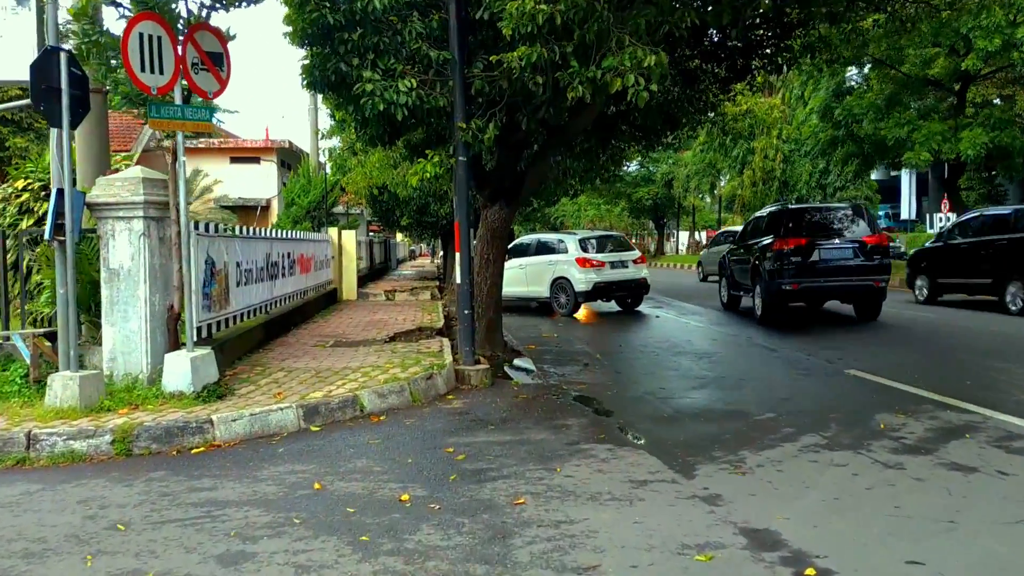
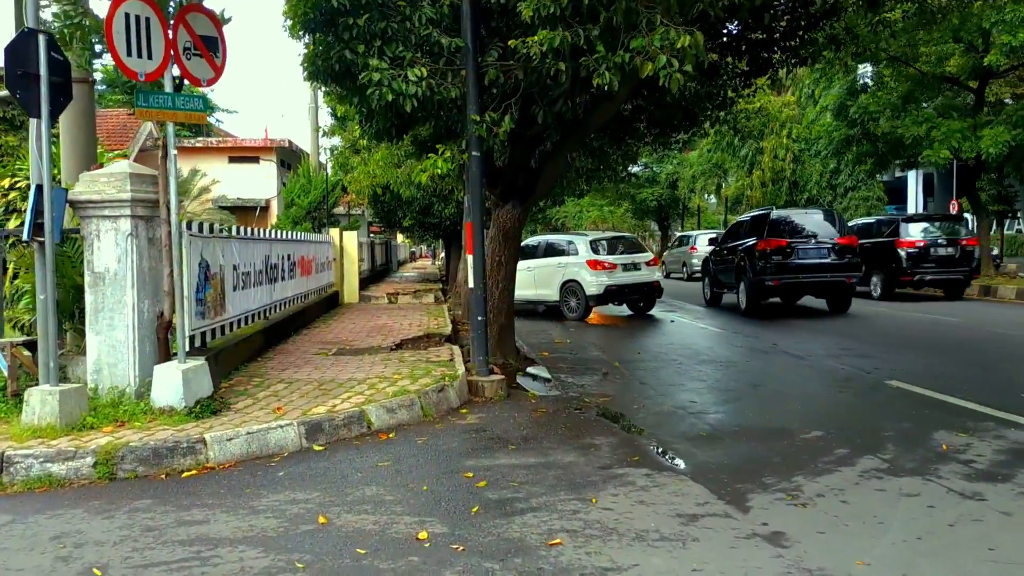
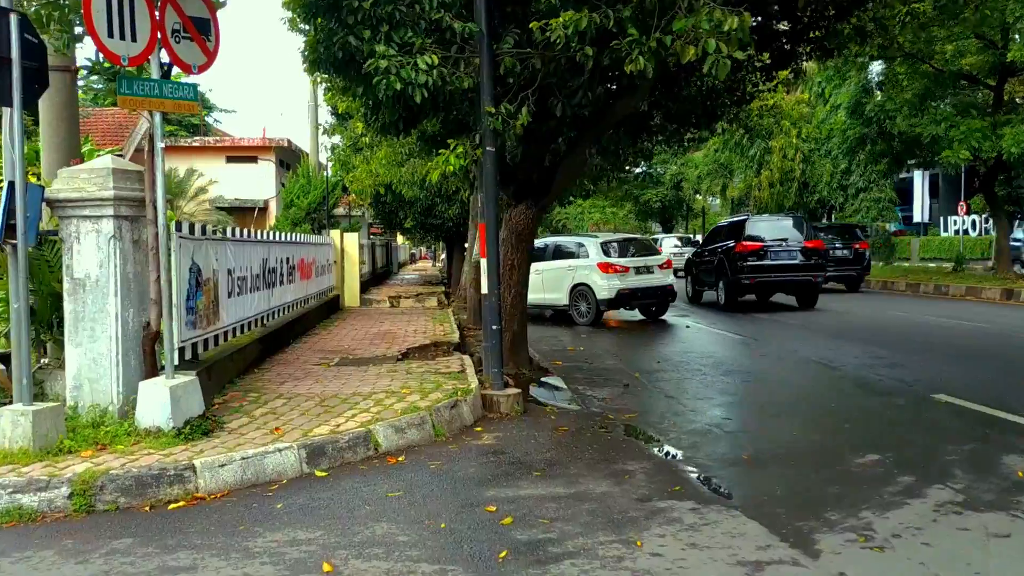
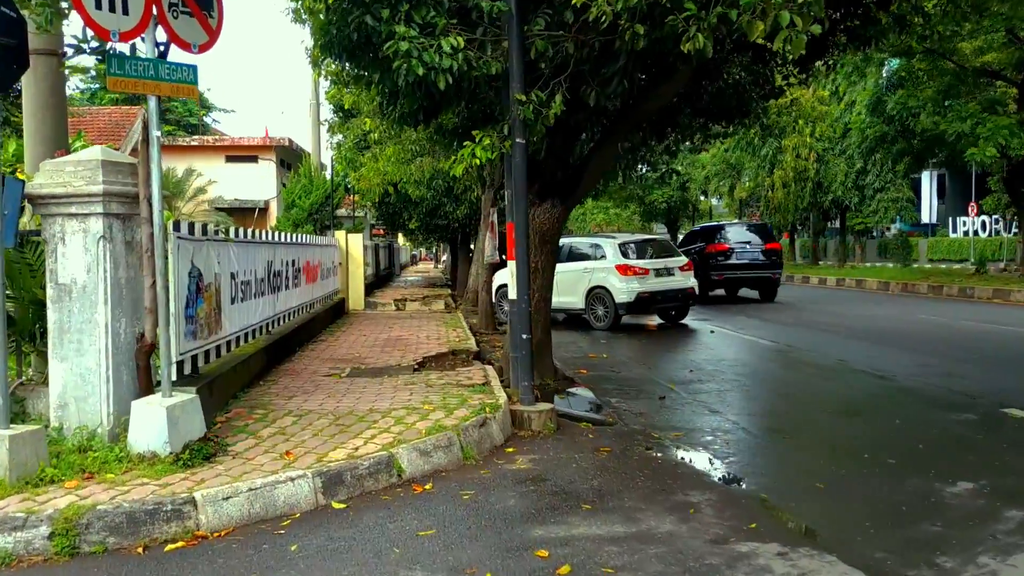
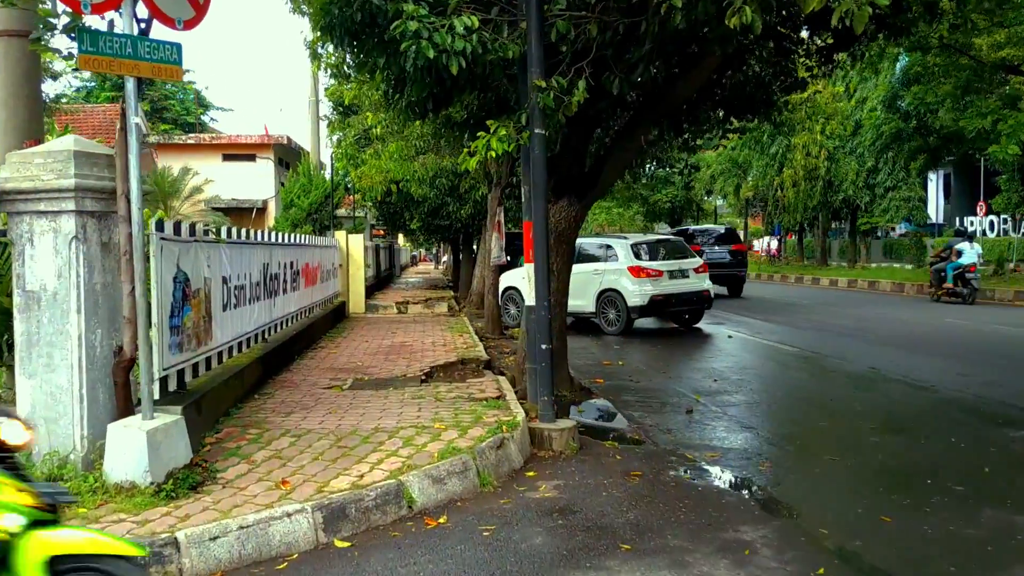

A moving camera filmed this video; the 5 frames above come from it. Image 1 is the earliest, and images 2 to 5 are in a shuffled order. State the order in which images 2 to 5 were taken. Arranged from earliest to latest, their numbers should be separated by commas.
2, 3, 4, 5
